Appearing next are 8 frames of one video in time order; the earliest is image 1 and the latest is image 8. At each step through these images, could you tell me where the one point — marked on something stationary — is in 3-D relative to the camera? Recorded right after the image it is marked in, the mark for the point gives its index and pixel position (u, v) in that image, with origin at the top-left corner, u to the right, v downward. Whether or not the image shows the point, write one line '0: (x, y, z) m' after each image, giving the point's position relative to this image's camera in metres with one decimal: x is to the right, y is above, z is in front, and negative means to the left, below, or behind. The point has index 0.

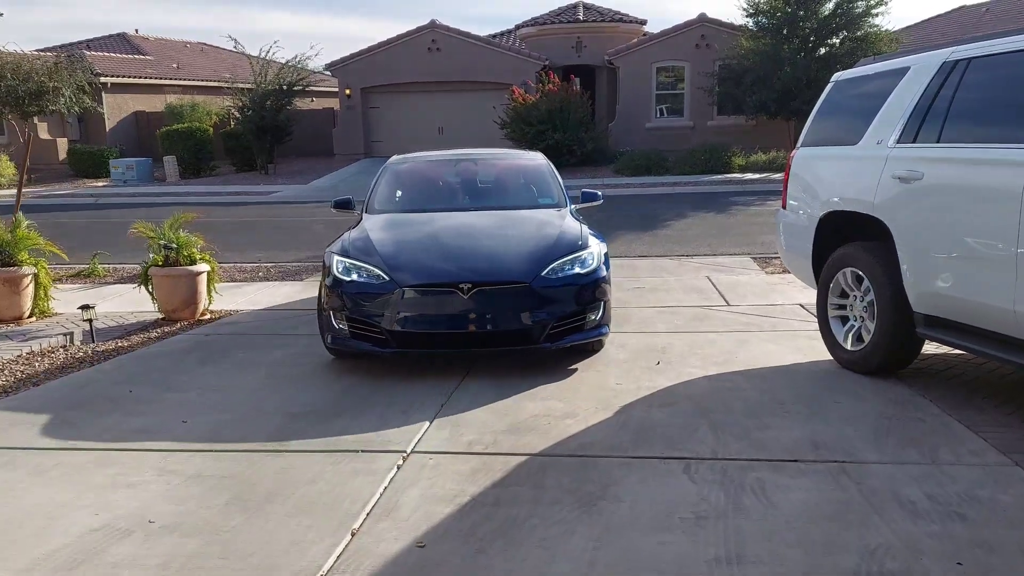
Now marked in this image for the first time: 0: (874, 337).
0: (+2.5, -0.3, +5.6) m
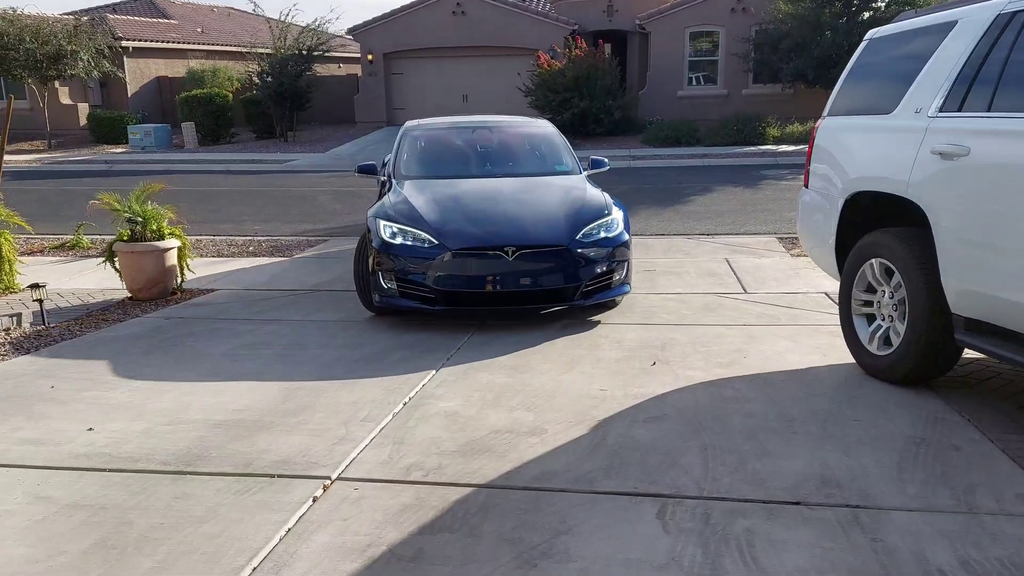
0: (+2.3, -0.3, +4.8) m
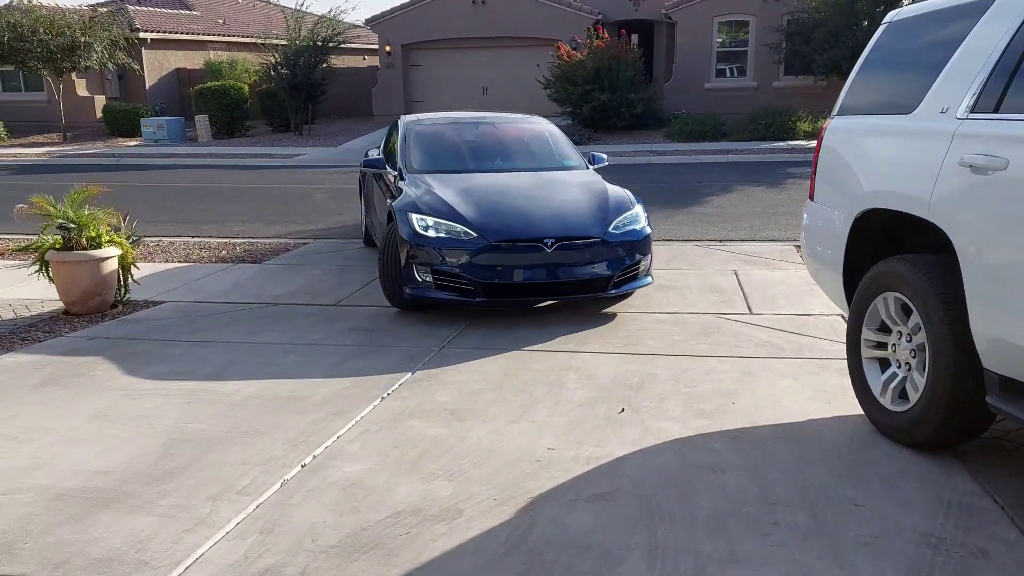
0: (+2.0, -0.5, +3.9) m
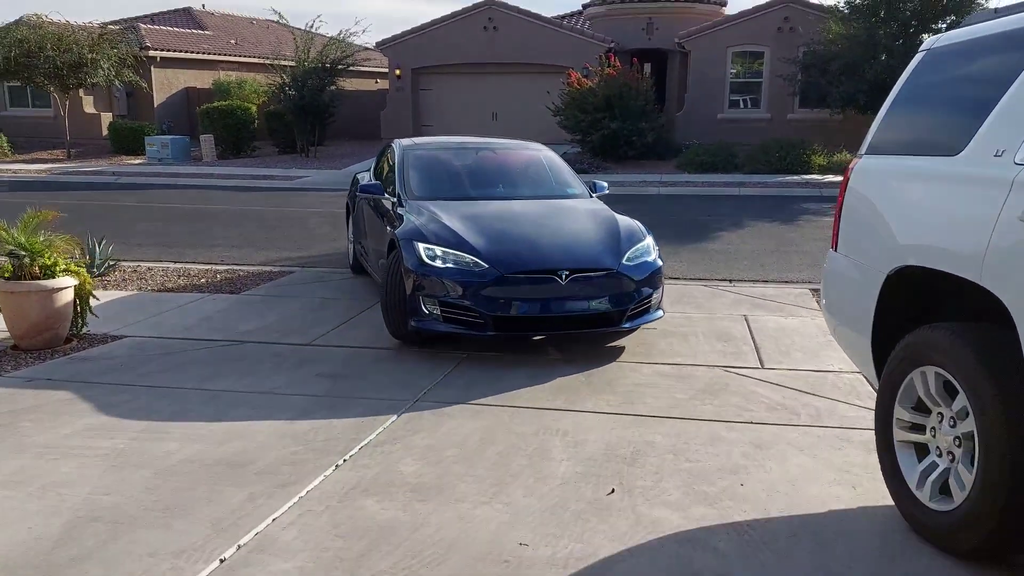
0: (+1.8, -0.8, +3.2) m
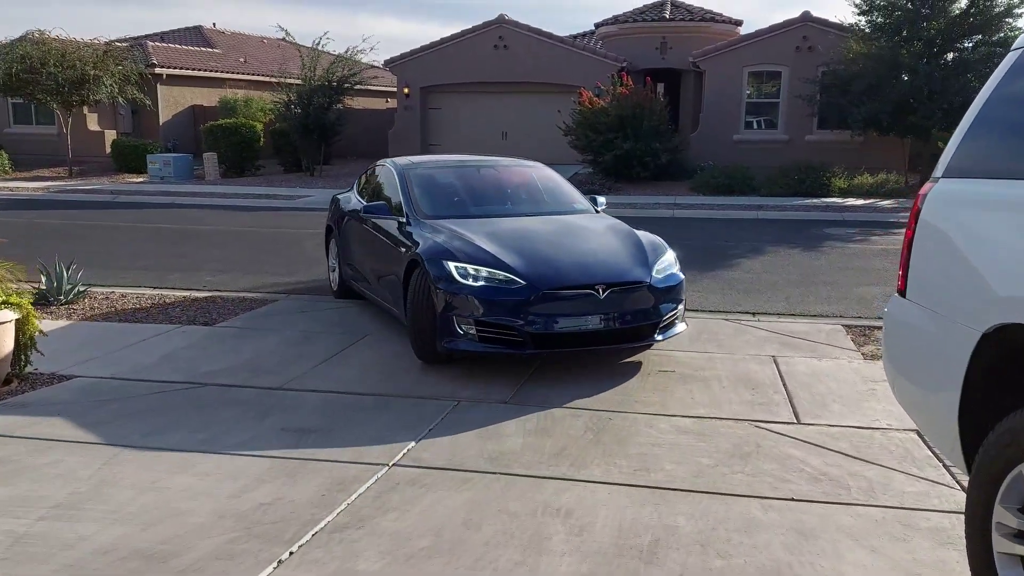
0: (+1.8, -1.0, +2.3) m
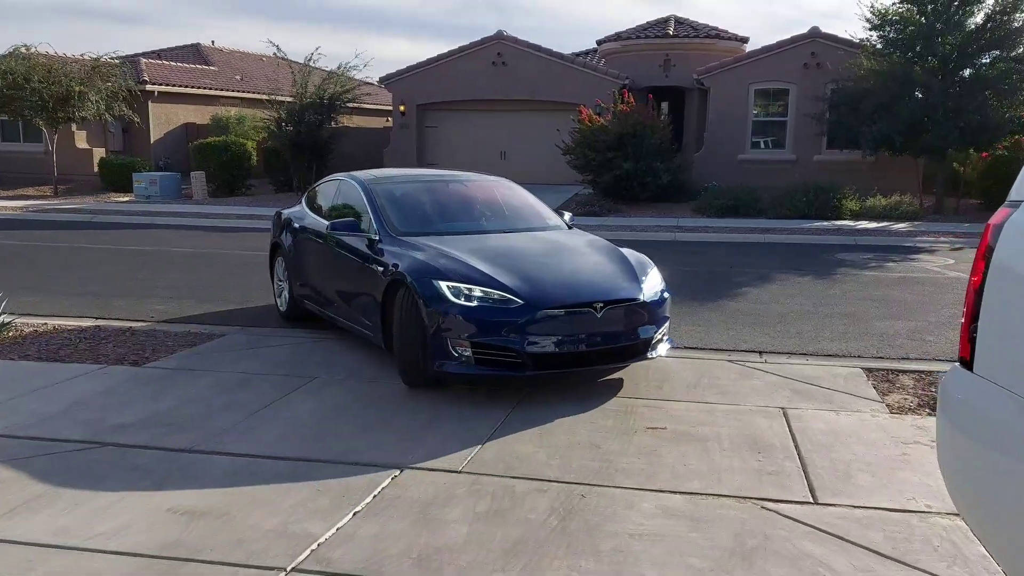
0: (+1.4, -1.2, +1.3) m
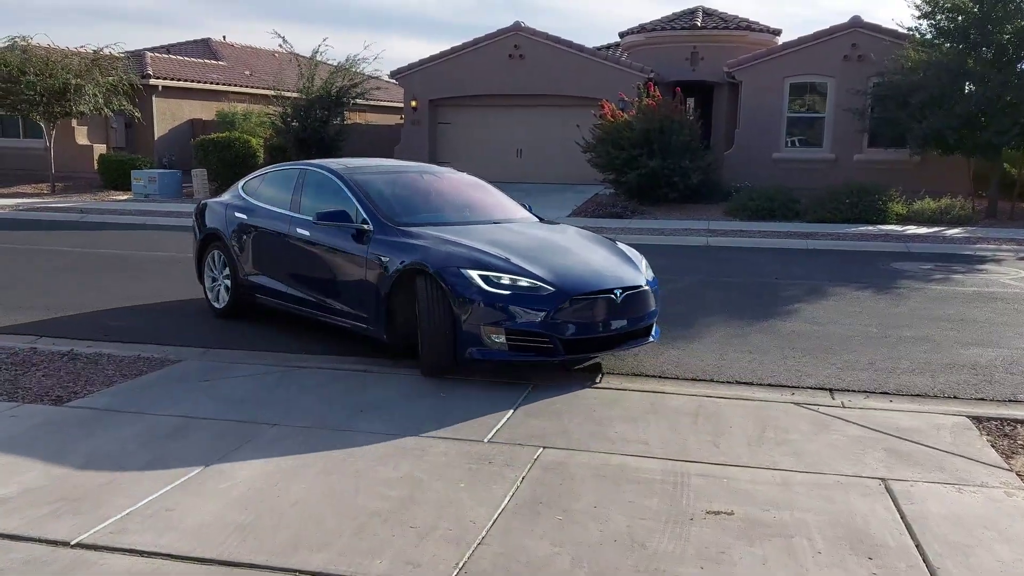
0: (+1.4, -1.4, -0.2) m
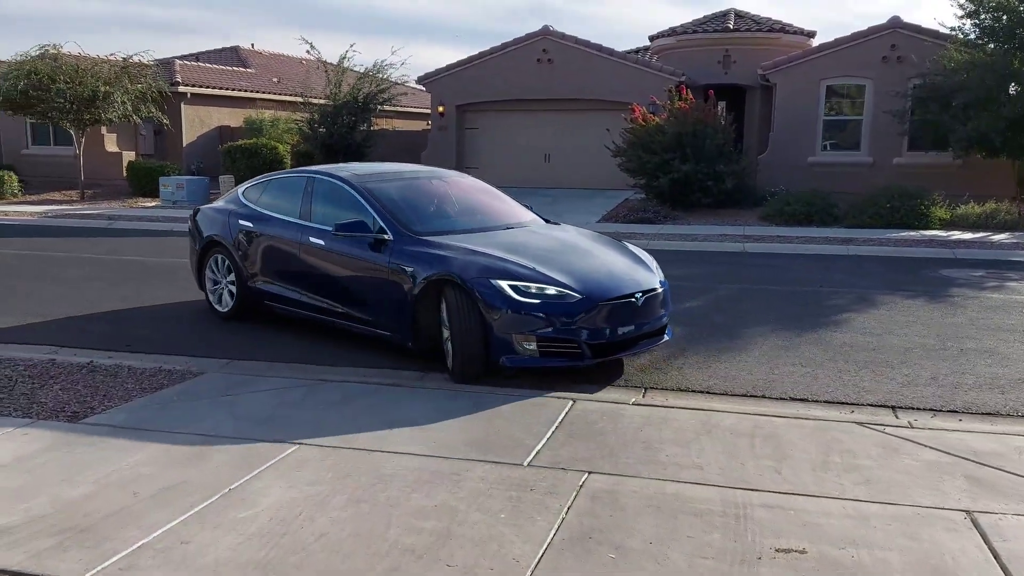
0: (+1.5, -1.4, -0.7) m
